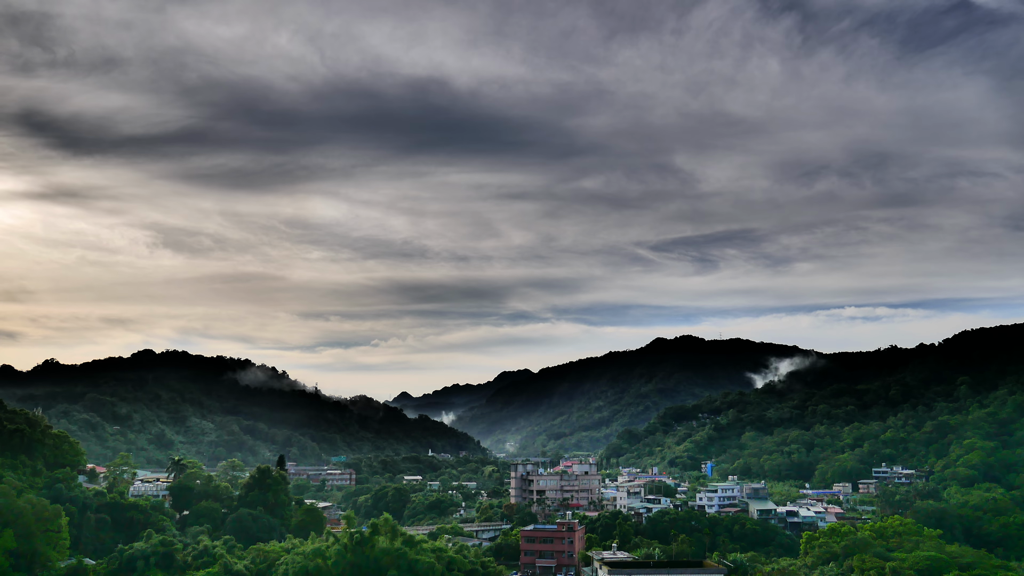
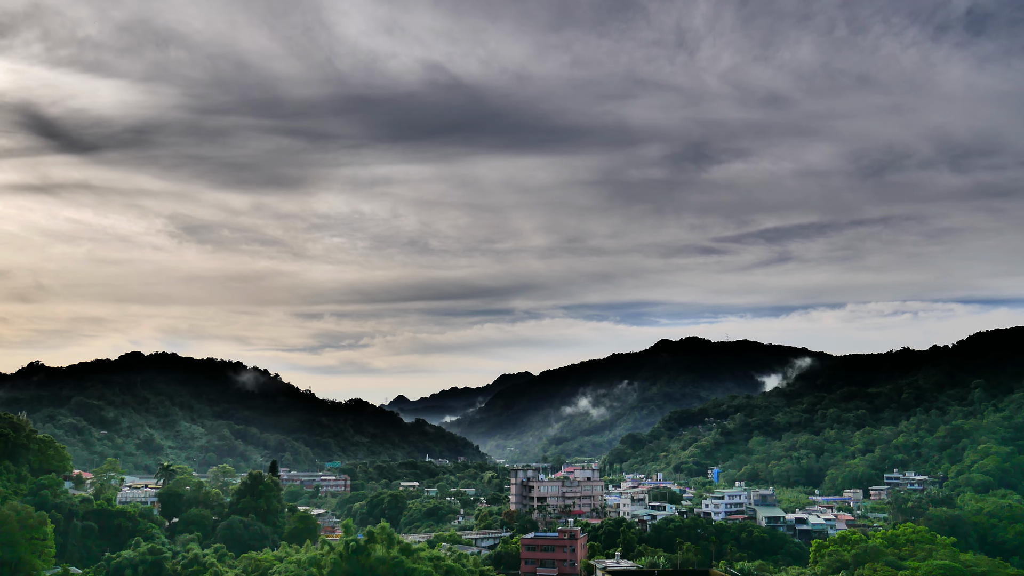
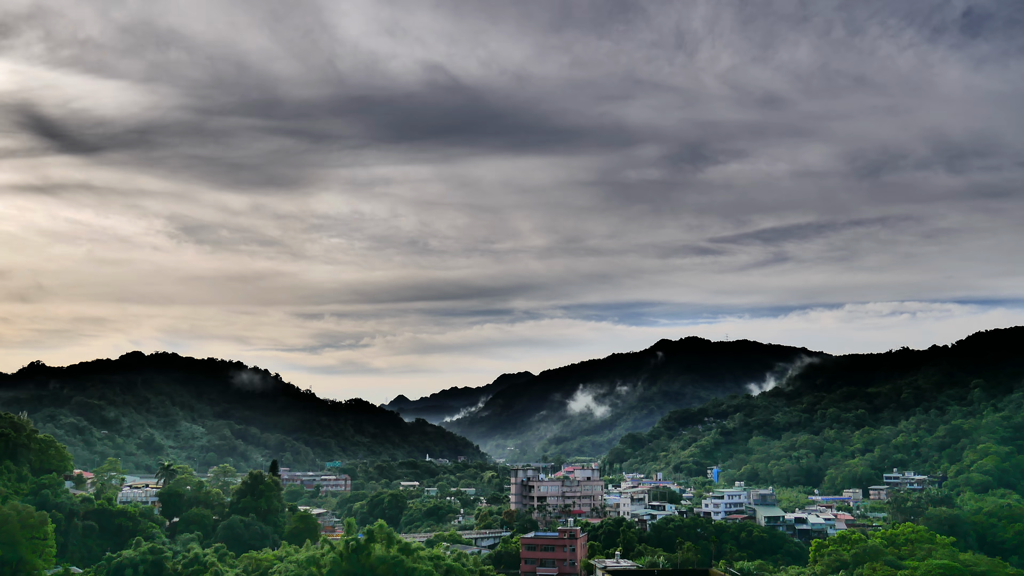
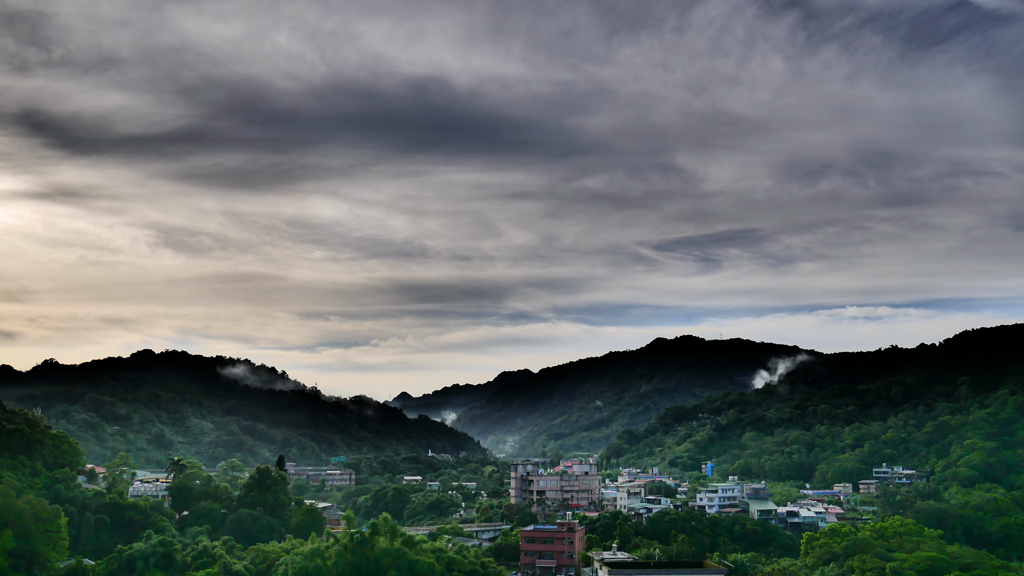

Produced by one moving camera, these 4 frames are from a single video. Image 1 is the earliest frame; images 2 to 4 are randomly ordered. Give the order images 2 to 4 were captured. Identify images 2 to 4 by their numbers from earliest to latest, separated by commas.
4, 3, 2
